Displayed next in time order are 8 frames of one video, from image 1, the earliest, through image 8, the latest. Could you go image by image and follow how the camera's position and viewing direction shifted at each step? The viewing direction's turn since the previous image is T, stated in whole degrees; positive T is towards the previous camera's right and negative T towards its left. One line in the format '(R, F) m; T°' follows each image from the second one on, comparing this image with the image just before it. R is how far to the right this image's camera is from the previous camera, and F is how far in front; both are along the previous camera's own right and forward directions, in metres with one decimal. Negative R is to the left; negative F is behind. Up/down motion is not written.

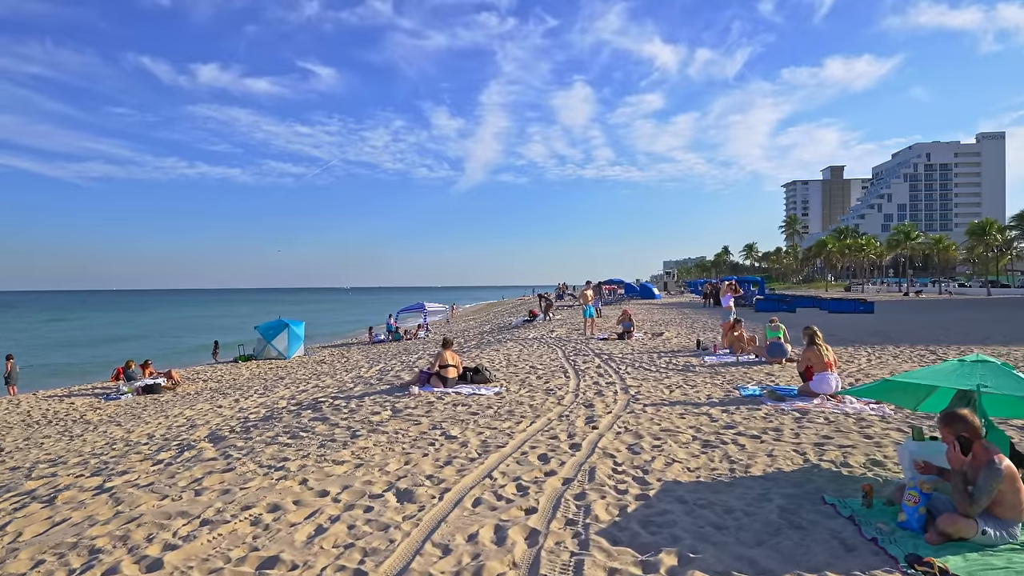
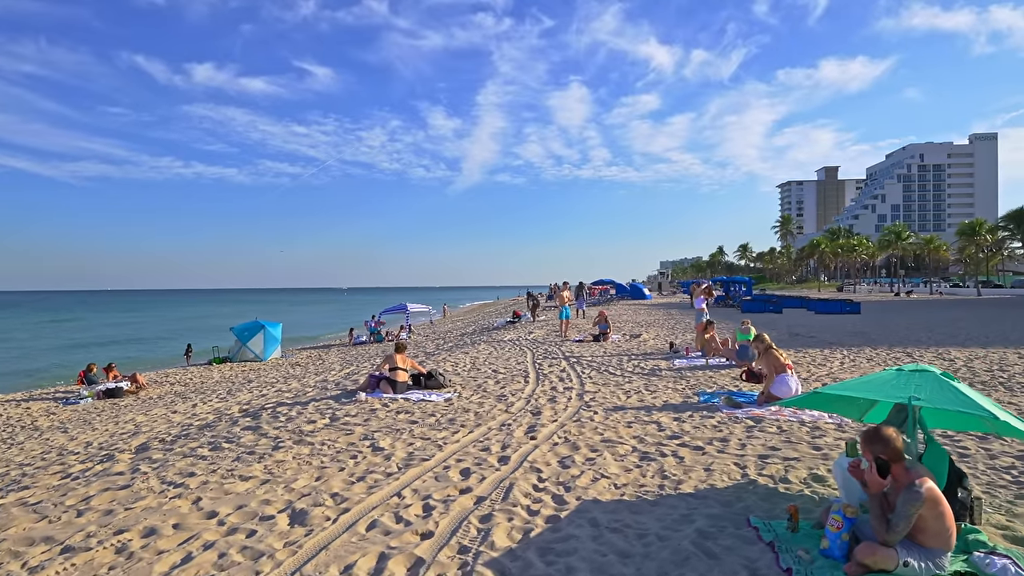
(+0.6, +0.4) m; 0°
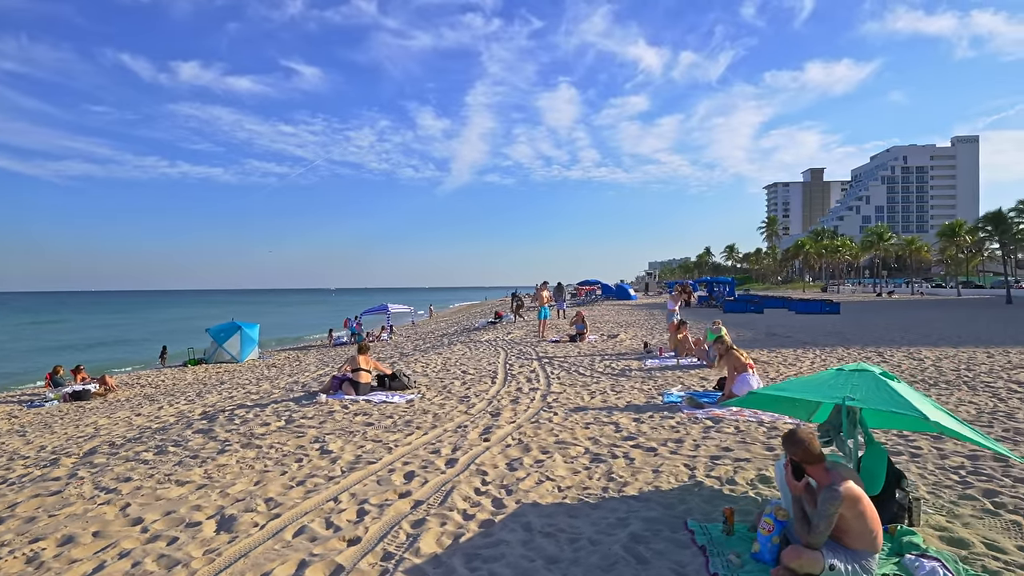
(+0.4, +0.1) m; +1°
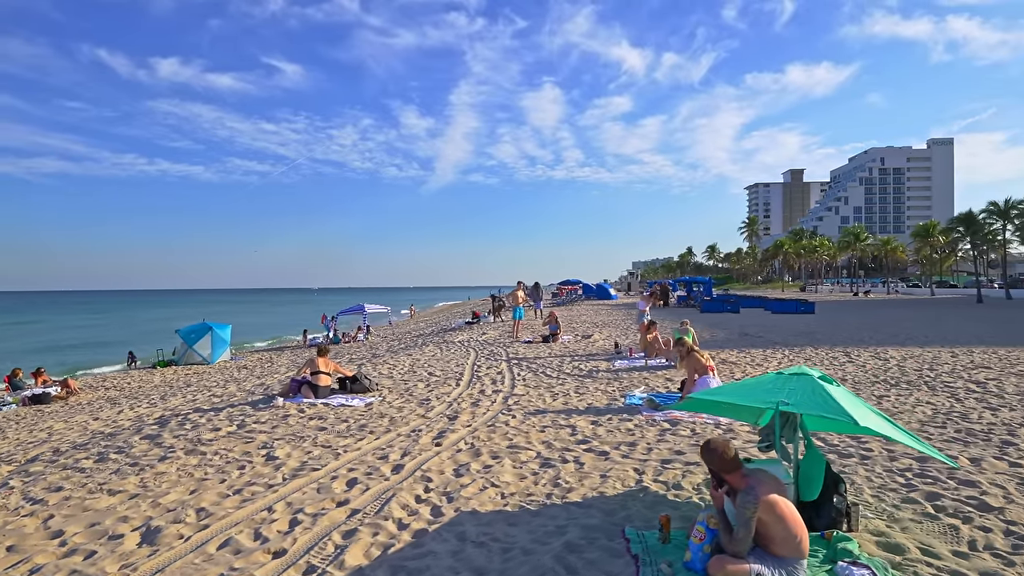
(+0.3, +0.1) m; +1°
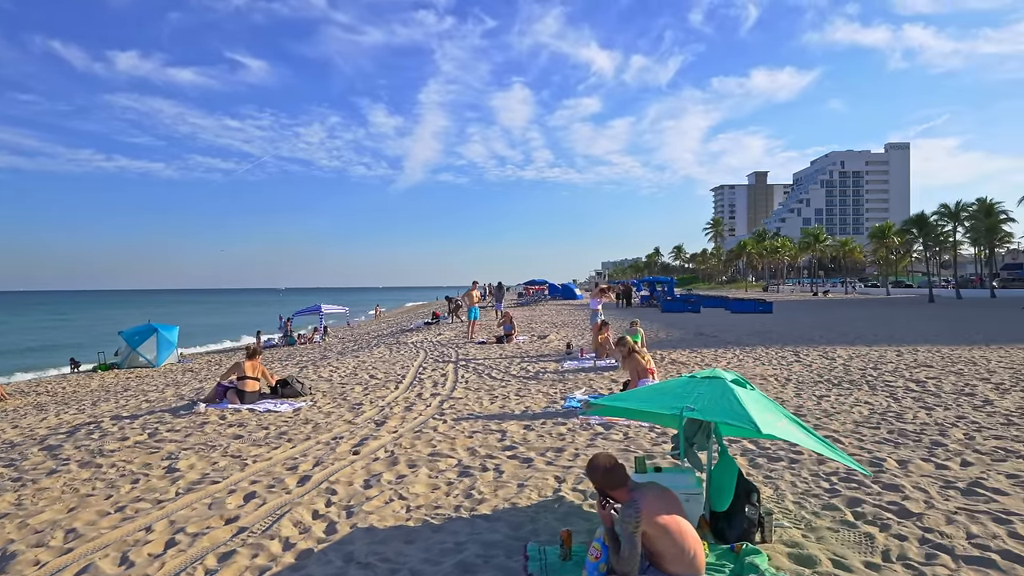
(+0.4, +0.3) m; +3°
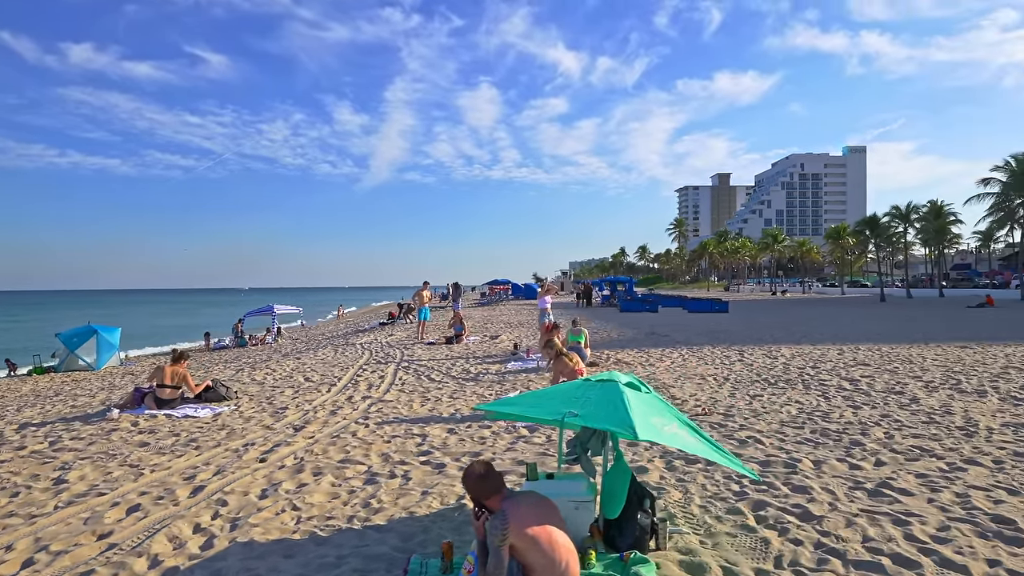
(+0.5, +0.2) m; +3°
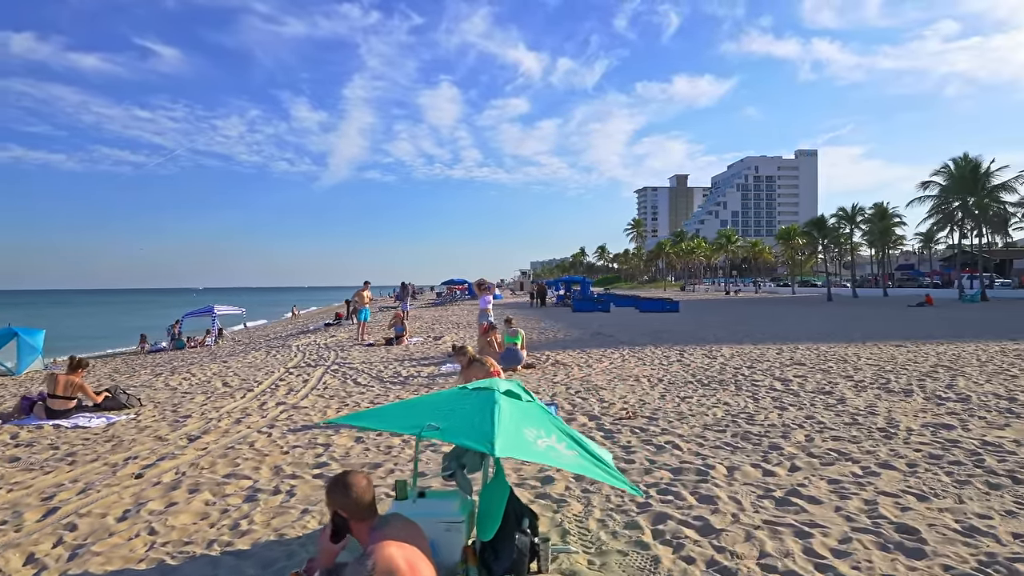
(+0.5, +0.3) m; +3°
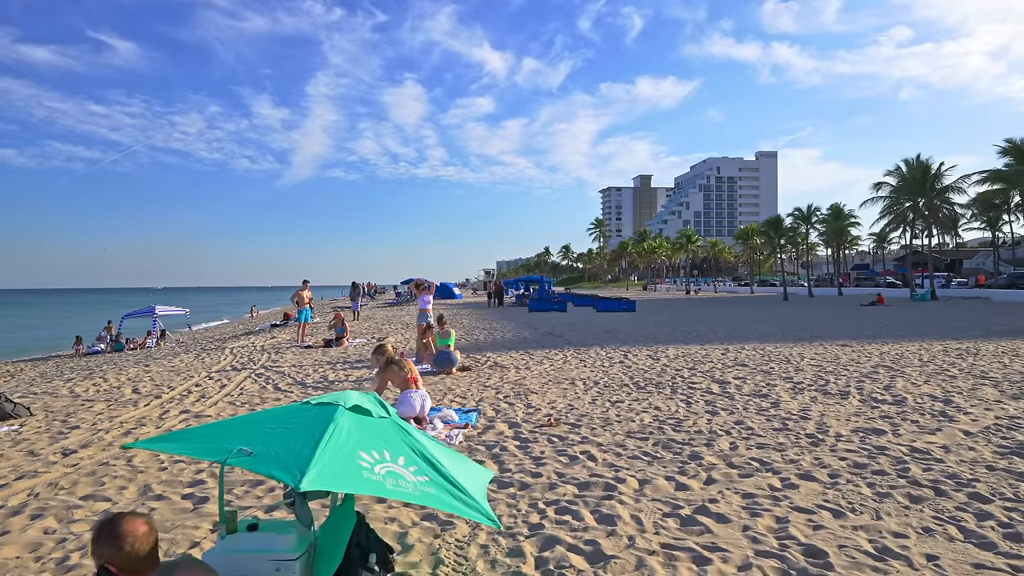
(+0.6, +0.4) m; +3°
